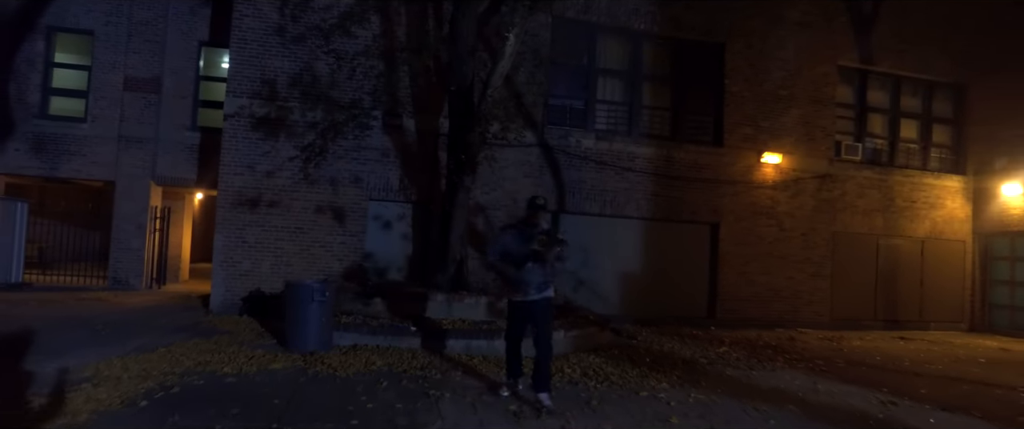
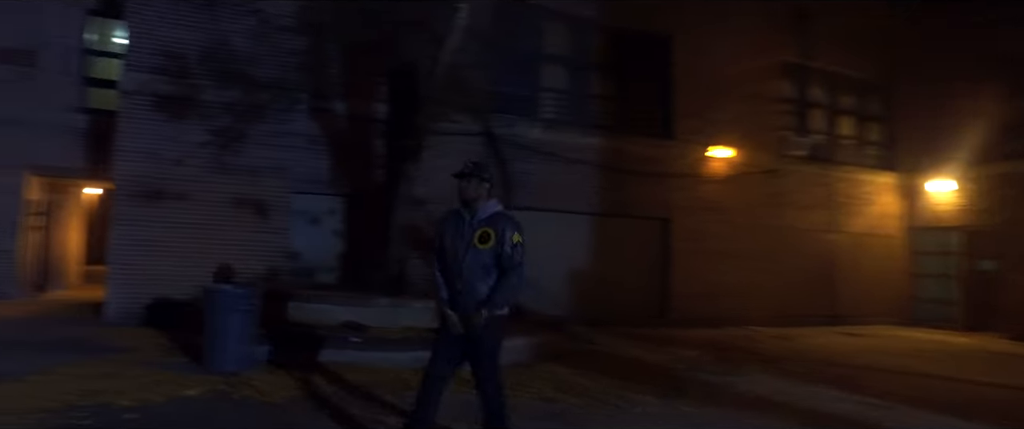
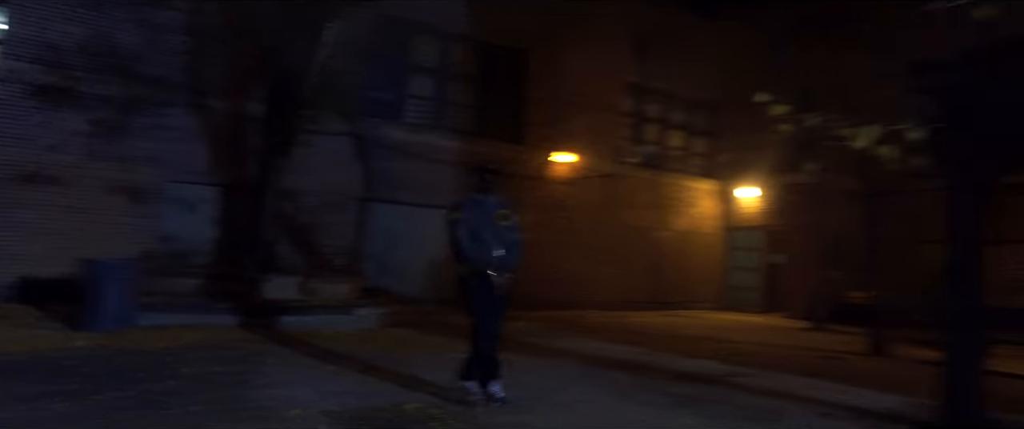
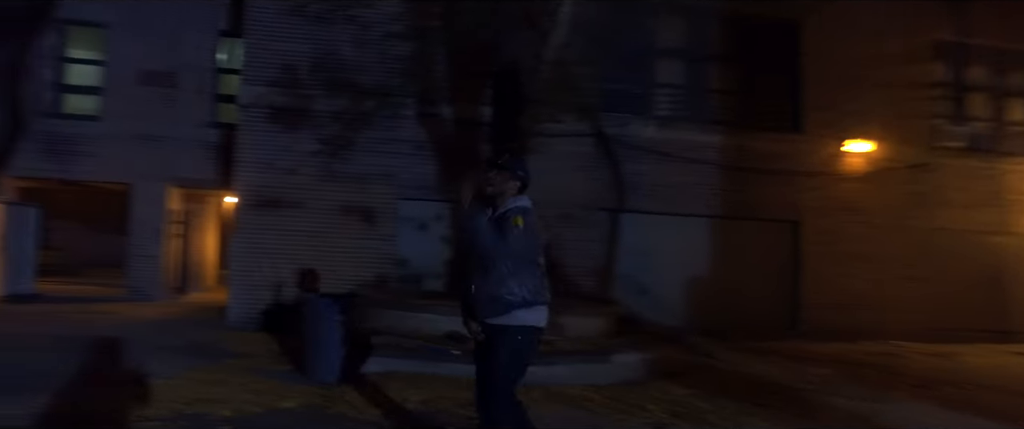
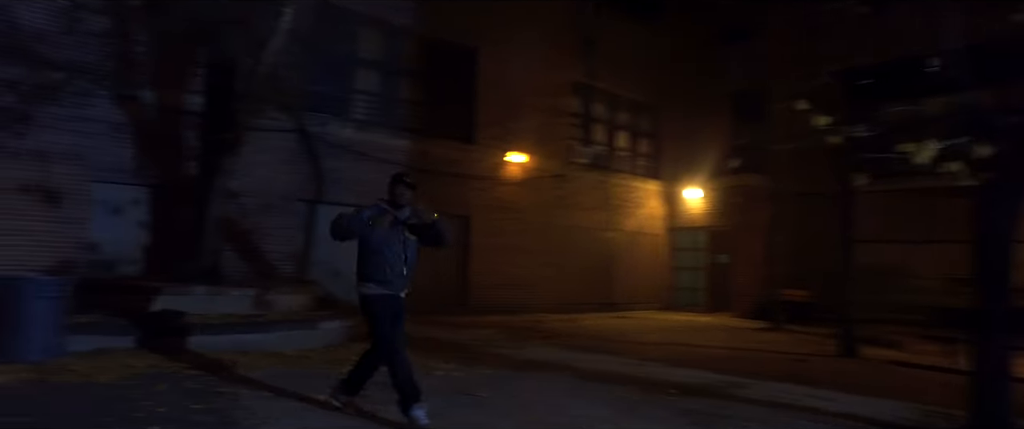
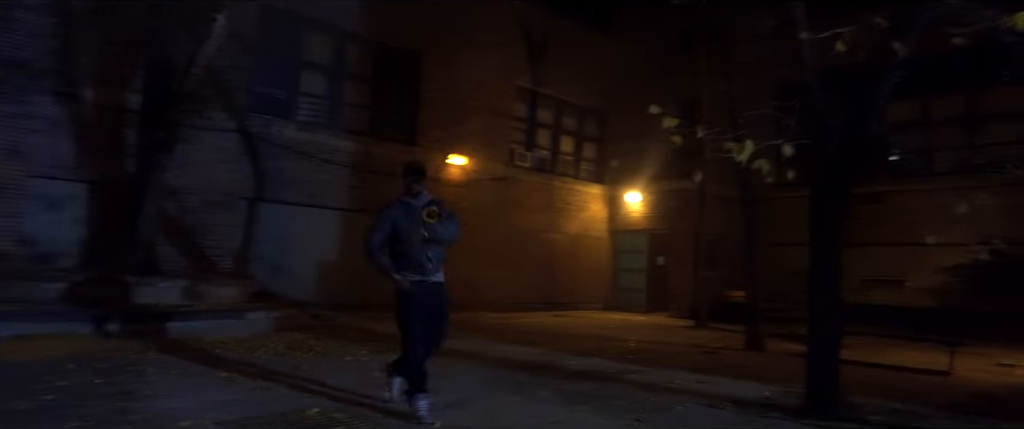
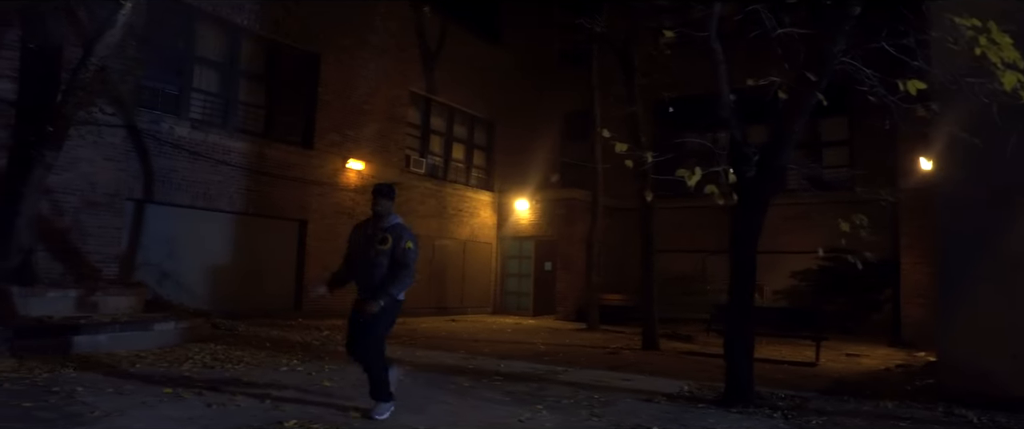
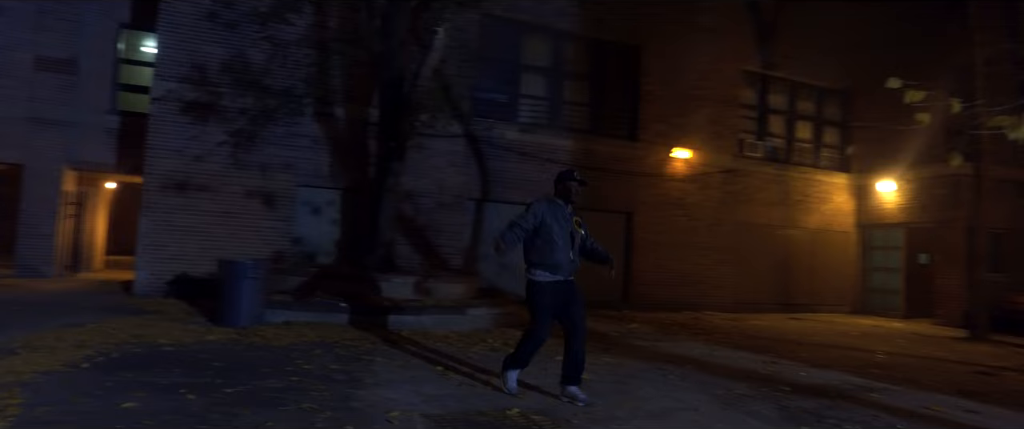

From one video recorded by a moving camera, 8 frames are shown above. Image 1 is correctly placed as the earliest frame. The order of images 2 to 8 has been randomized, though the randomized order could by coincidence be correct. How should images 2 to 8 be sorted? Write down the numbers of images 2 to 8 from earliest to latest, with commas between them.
8, 3, 6, 7, 5, 2, 4
